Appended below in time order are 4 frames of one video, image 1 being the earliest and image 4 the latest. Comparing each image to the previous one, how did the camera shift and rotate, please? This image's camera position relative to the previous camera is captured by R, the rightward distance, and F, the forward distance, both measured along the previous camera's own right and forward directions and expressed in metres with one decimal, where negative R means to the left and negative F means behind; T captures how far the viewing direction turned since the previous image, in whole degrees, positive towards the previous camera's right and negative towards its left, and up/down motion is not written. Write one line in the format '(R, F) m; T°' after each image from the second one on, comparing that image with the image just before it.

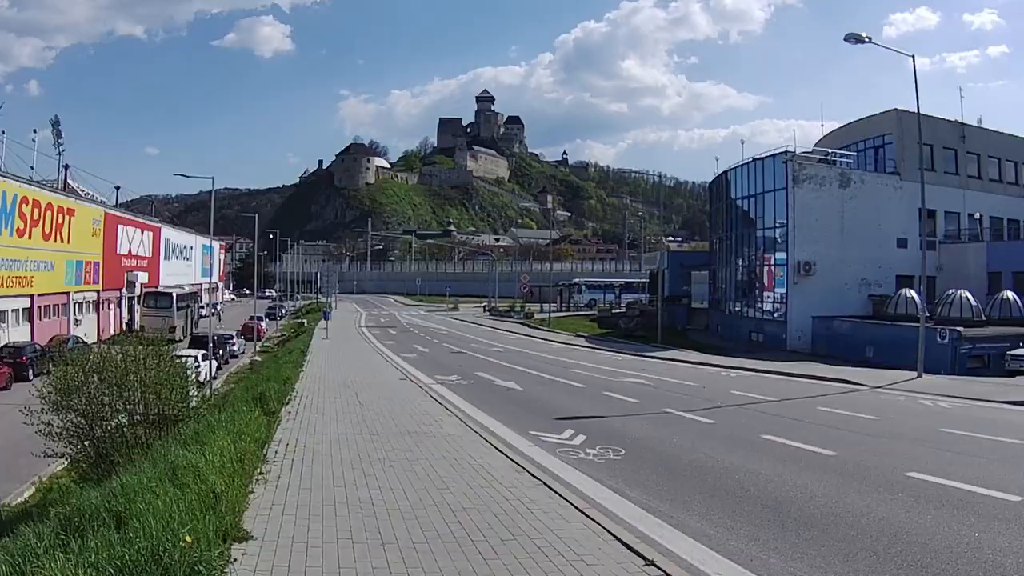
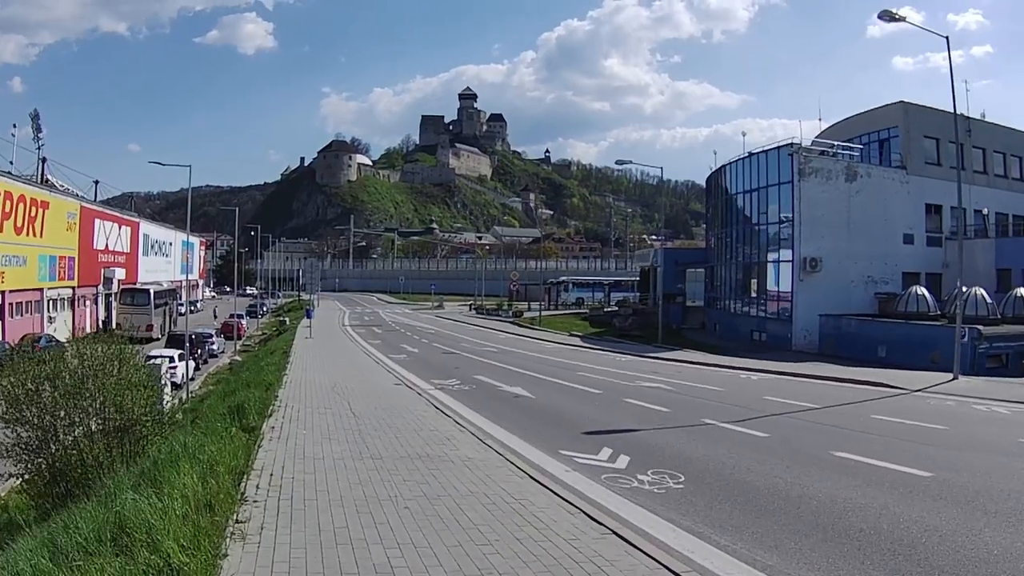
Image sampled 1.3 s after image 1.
(-0.6, +1.8) m; +1°
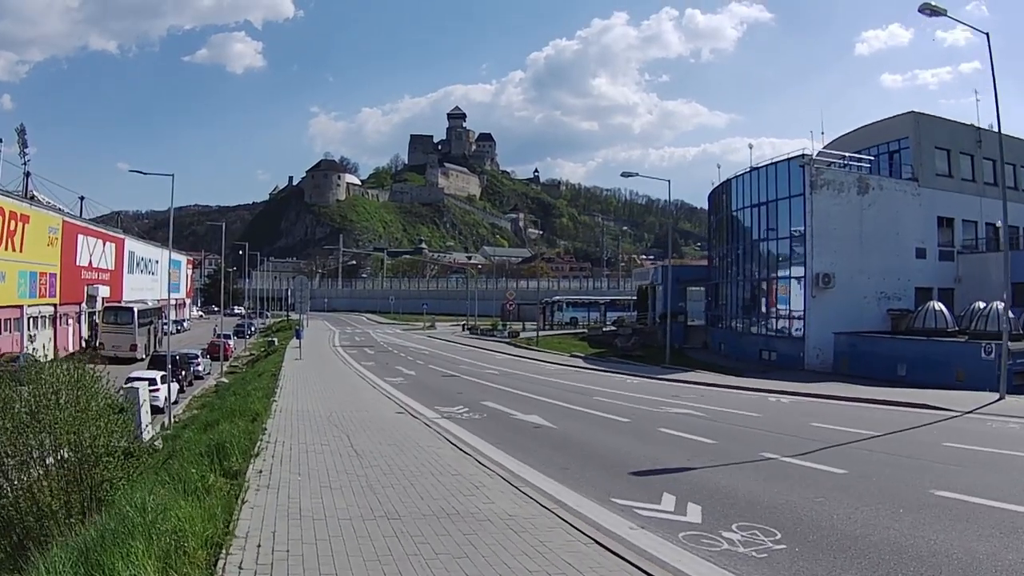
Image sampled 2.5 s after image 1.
(-0.5, +1.7) m; +1°
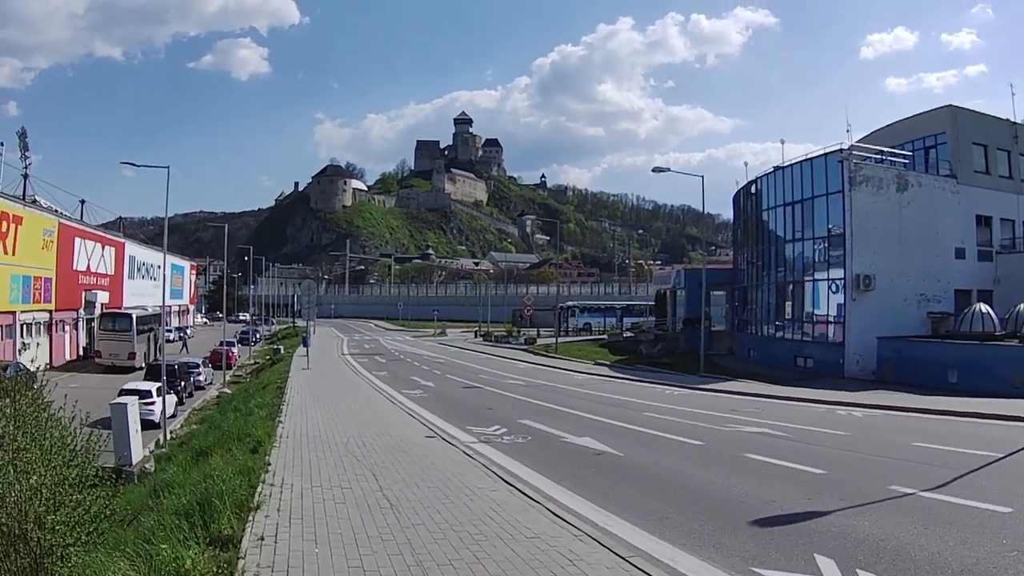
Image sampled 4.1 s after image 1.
(-0.6, +2.2) m; 0°
